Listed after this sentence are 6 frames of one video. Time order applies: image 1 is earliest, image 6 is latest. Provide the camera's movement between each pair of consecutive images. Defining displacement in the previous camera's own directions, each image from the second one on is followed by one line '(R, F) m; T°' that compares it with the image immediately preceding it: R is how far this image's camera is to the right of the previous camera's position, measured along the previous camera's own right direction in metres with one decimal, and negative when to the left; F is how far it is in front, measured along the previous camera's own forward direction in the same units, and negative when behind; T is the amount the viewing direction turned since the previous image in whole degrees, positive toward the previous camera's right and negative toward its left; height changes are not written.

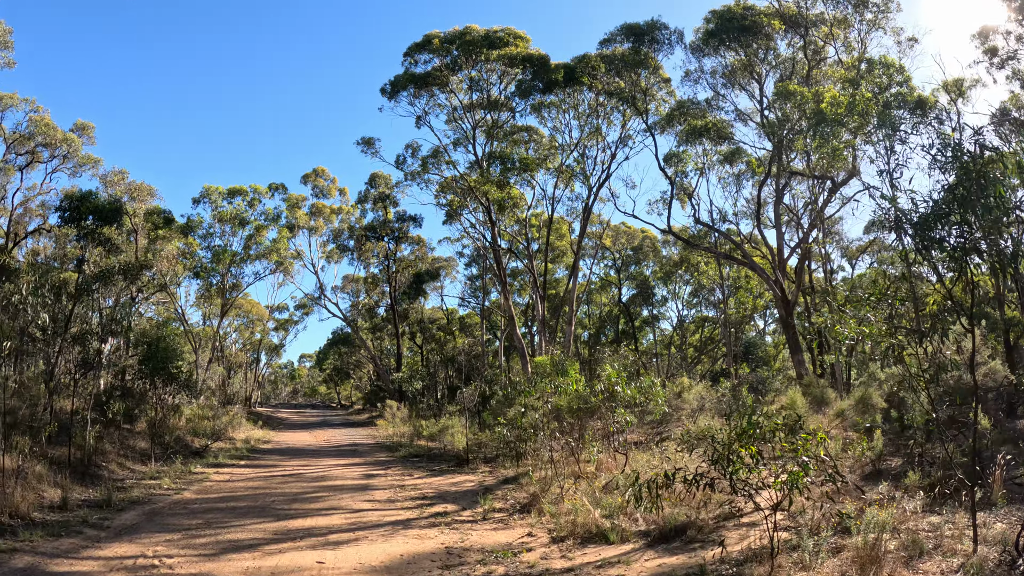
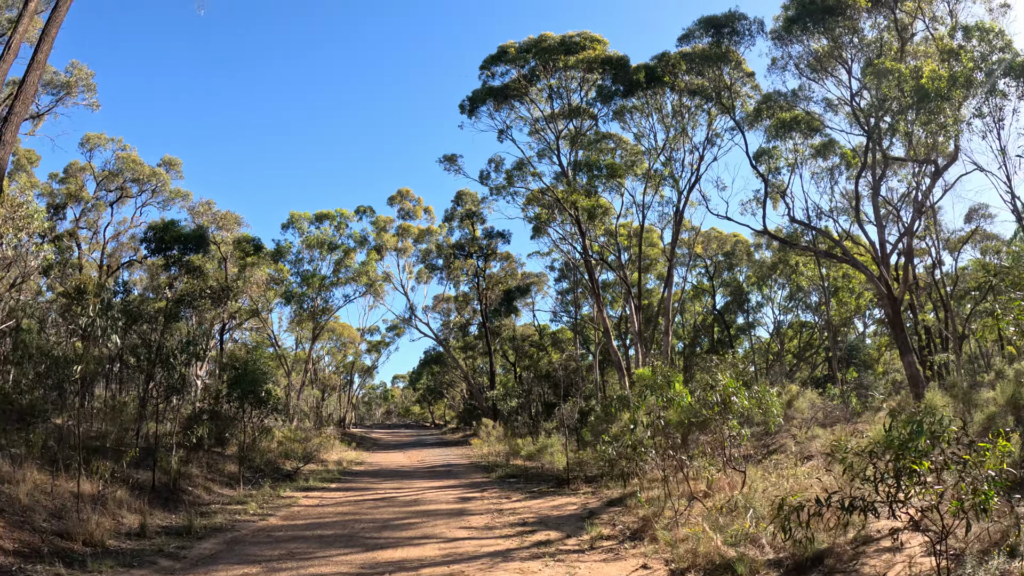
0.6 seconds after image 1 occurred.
(-0.2, +0.7) m; -8°
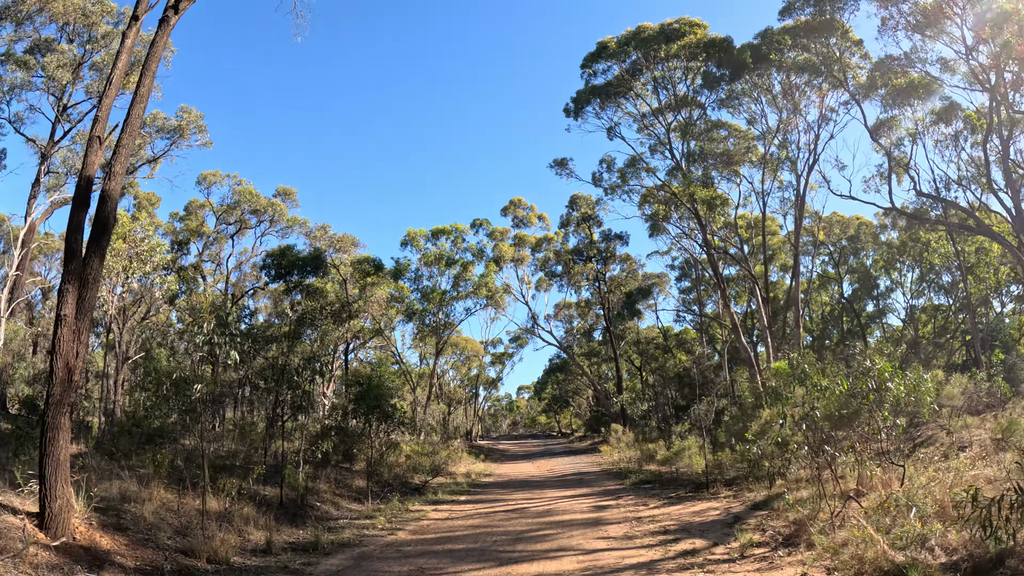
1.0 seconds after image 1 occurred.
(-0.2, +0.2) m; -9°
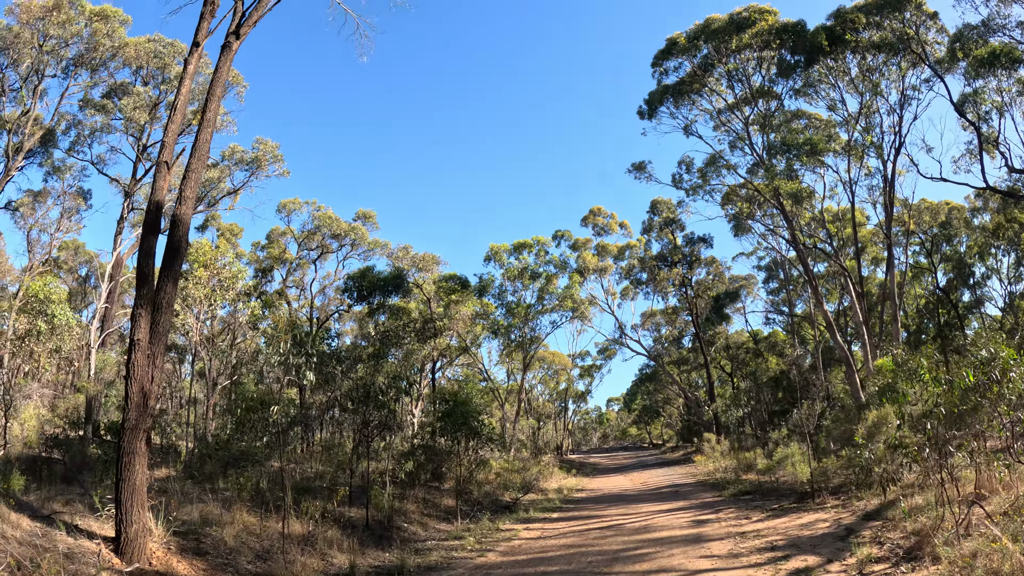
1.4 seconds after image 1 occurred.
(-0.2, 0.0) m; -6°
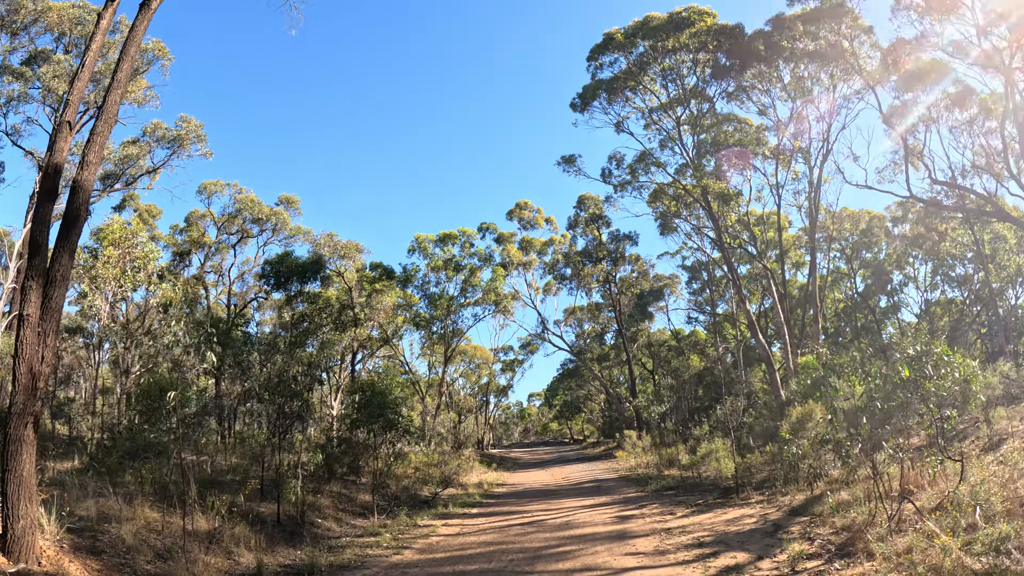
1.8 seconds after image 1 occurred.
(+0.1, +0.3) m; +6°
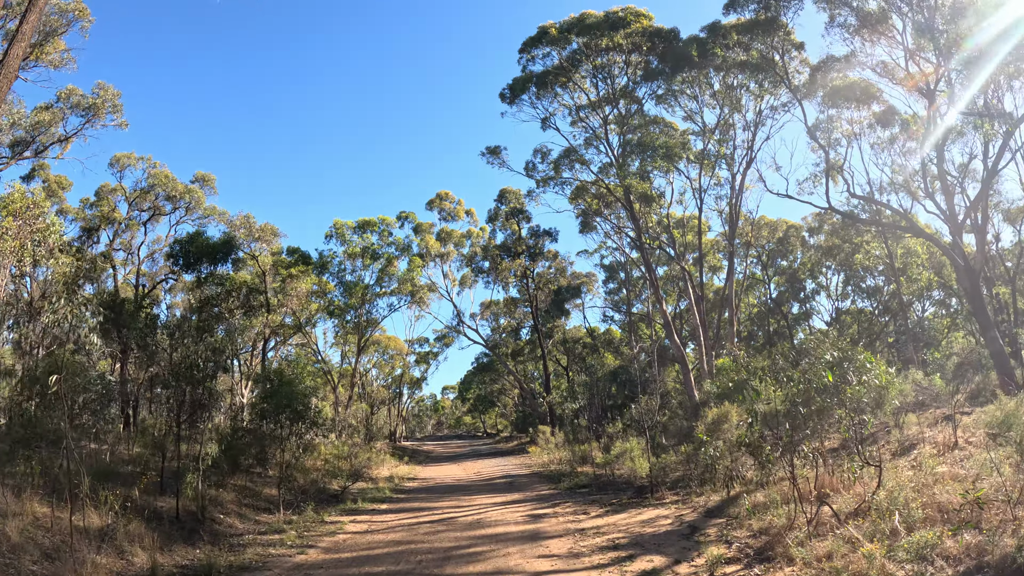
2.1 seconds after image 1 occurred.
(+0.1, +0.2) m; +6°
